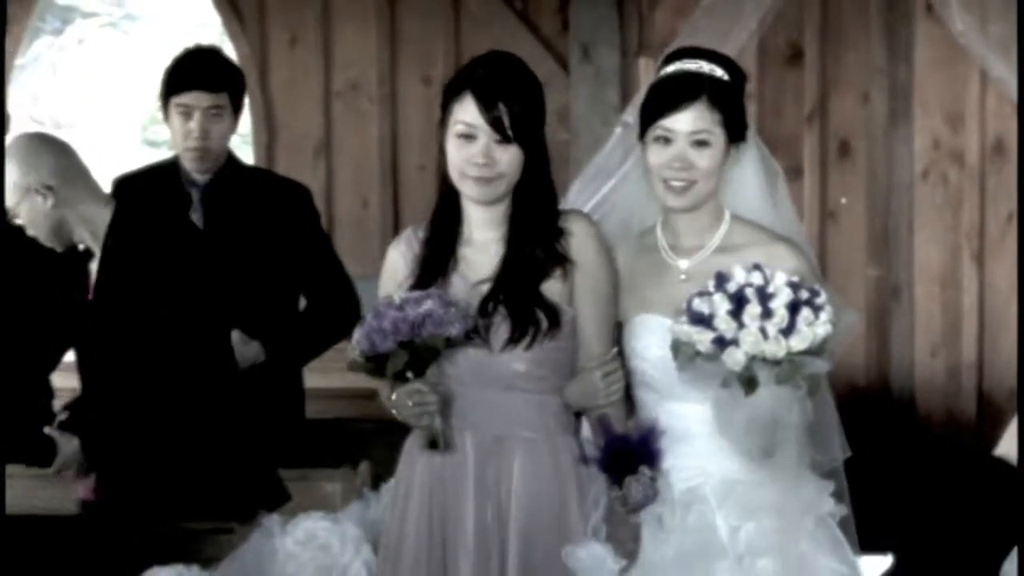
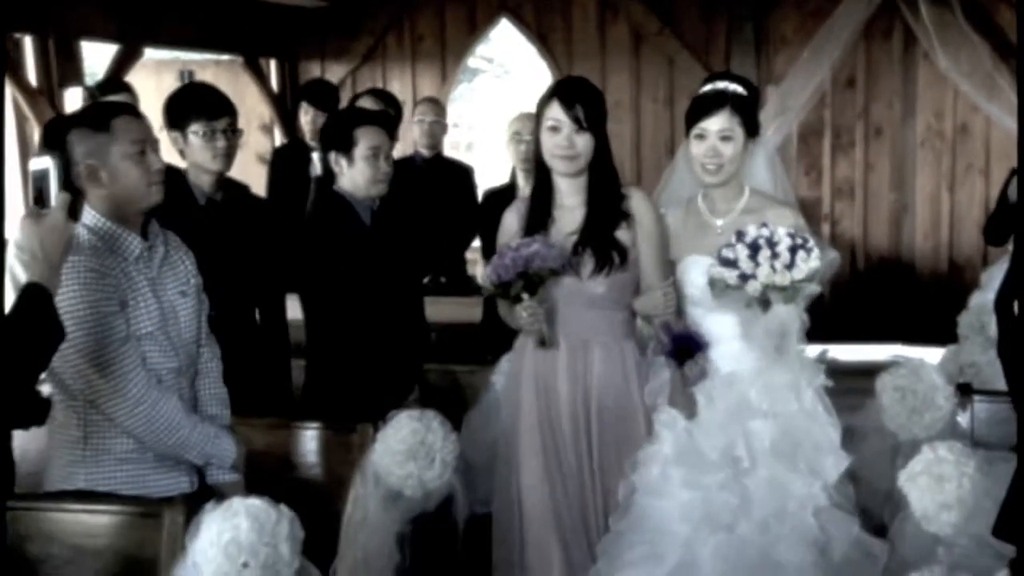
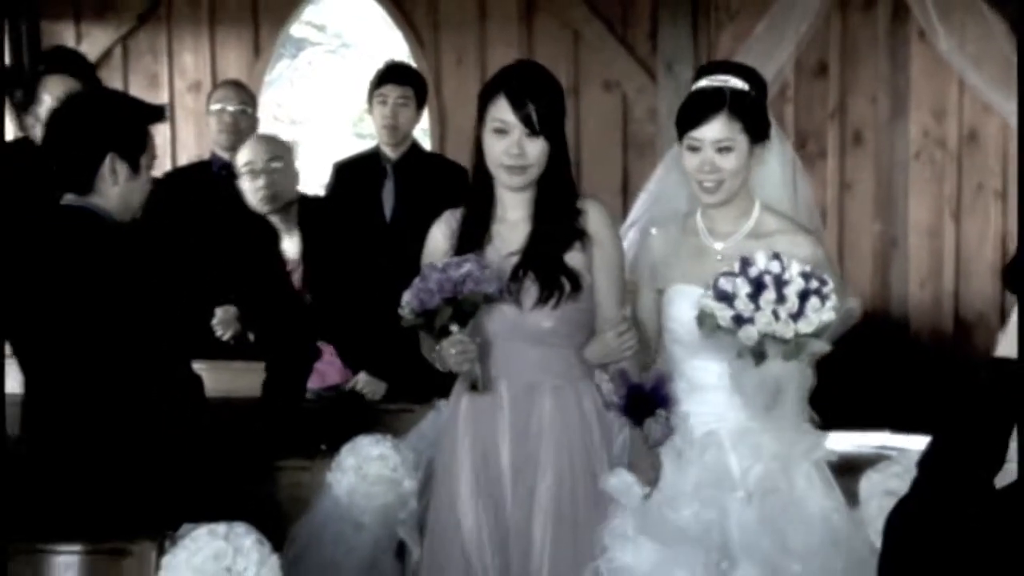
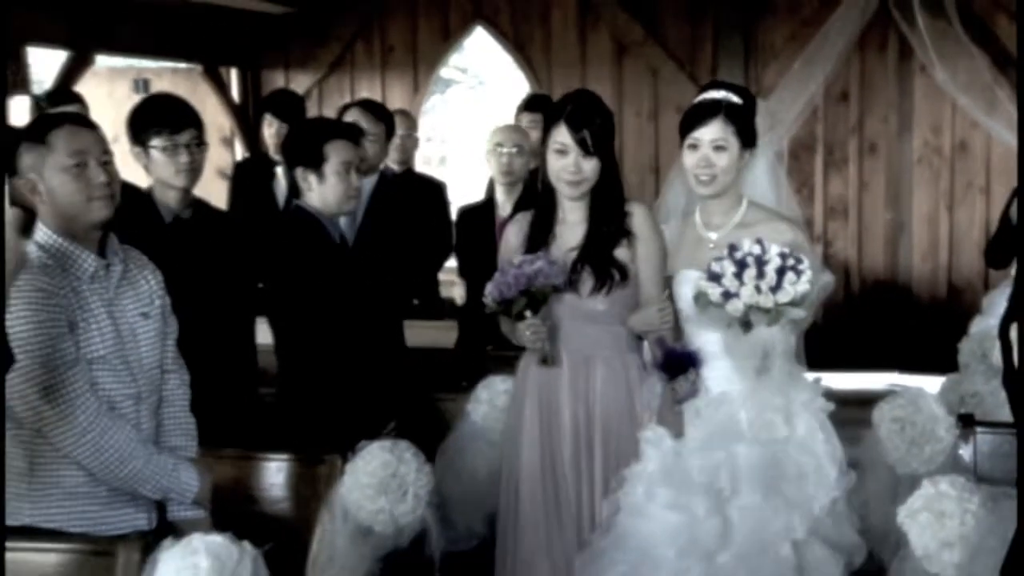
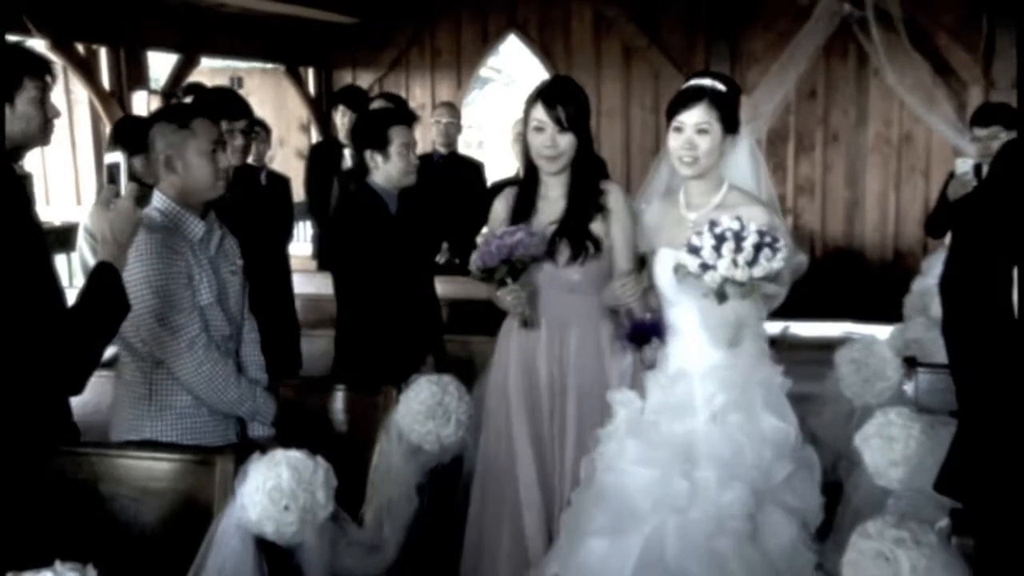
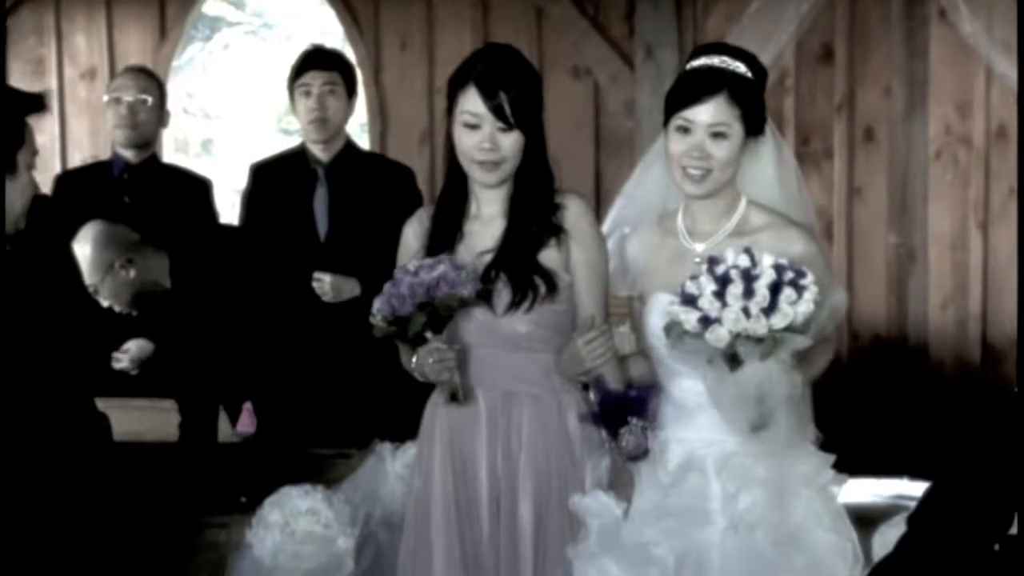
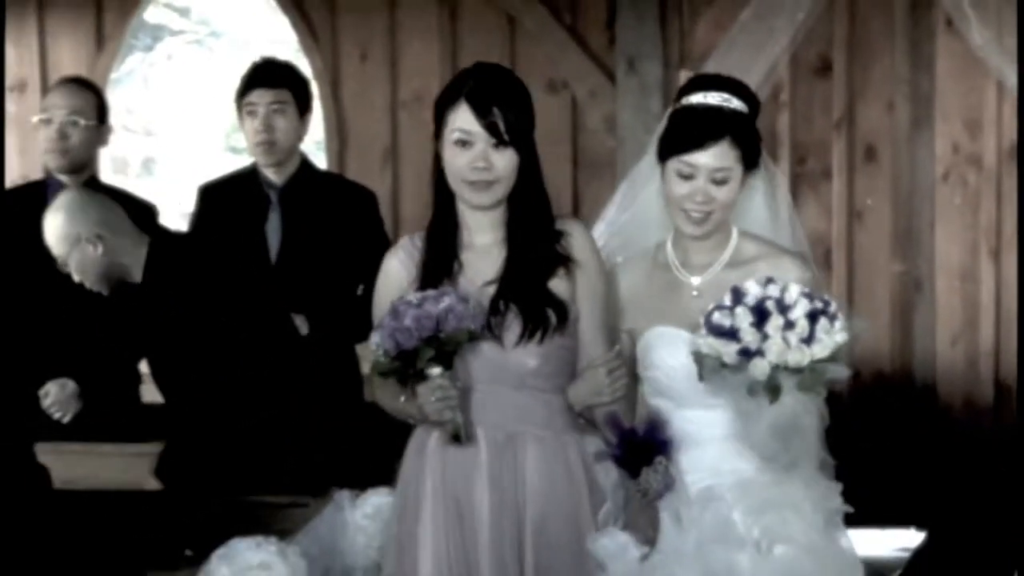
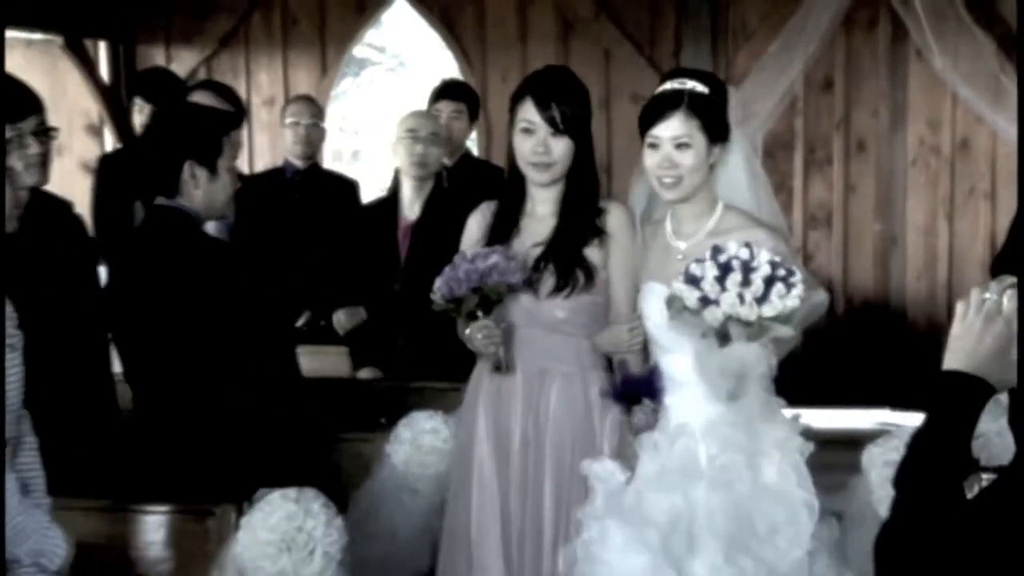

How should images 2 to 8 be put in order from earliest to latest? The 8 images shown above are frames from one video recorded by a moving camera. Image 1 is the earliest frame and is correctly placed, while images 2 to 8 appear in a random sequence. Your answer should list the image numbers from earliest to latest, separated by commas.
7, 6, 3, 8, 4, 2, 5
